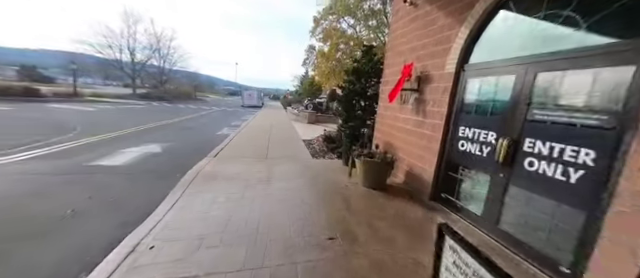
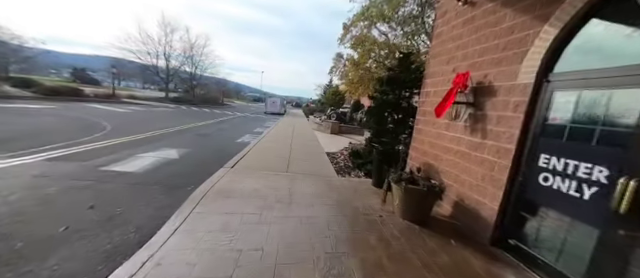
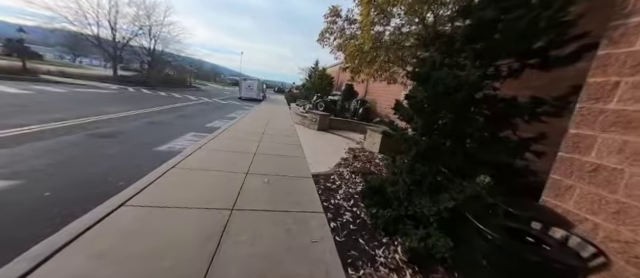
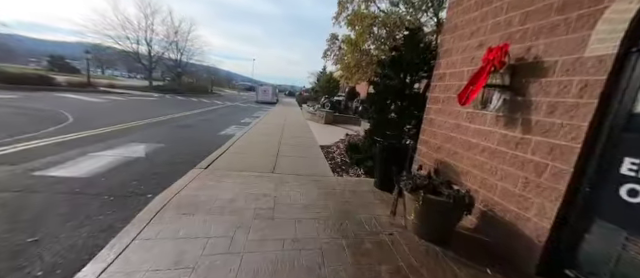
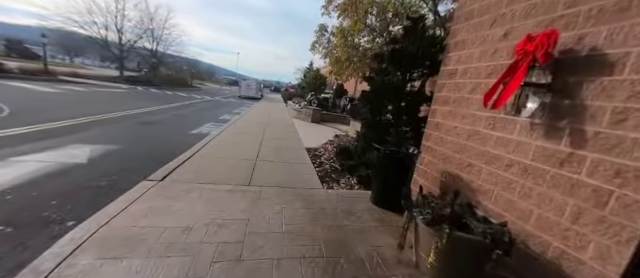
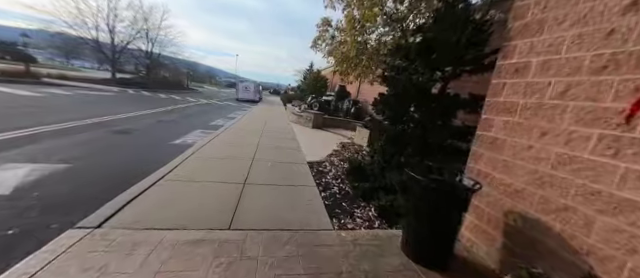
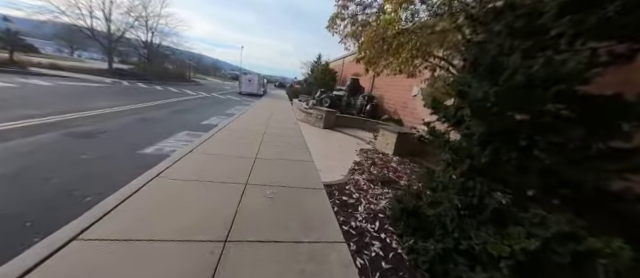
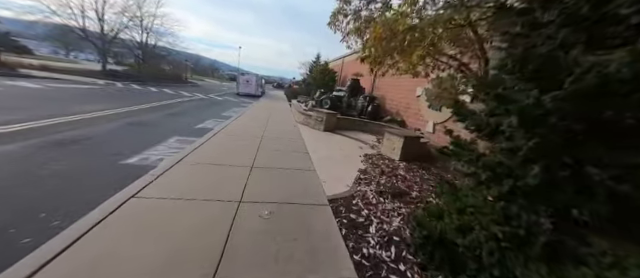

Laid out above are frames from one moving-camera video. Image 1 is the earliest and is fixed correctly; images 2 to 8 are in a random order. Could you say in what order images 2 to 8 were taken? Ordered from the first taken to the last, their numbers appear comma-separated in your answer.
2, 4, 5, 6, 3, 7, 8
